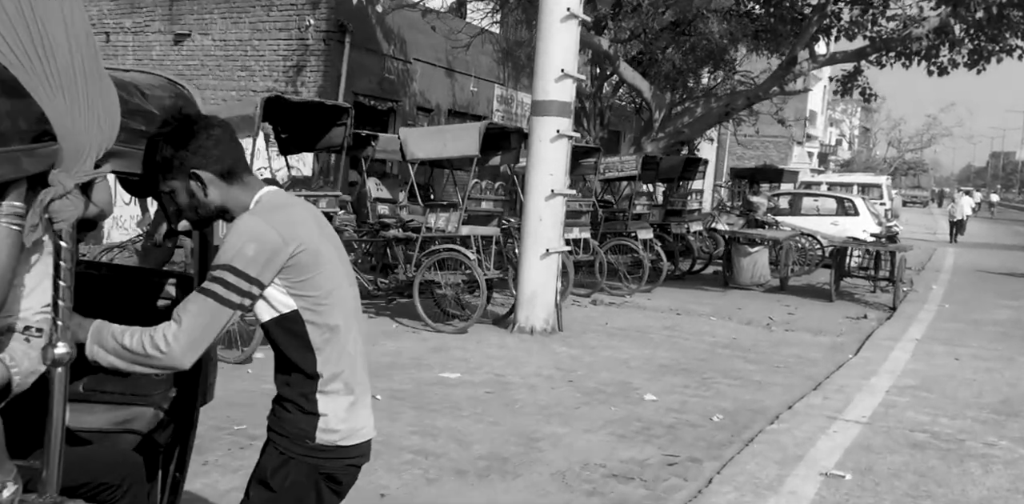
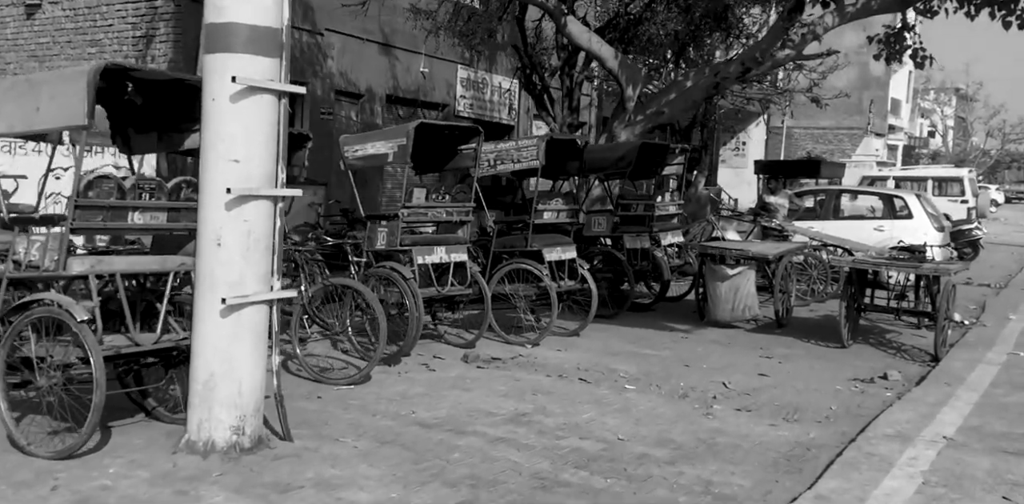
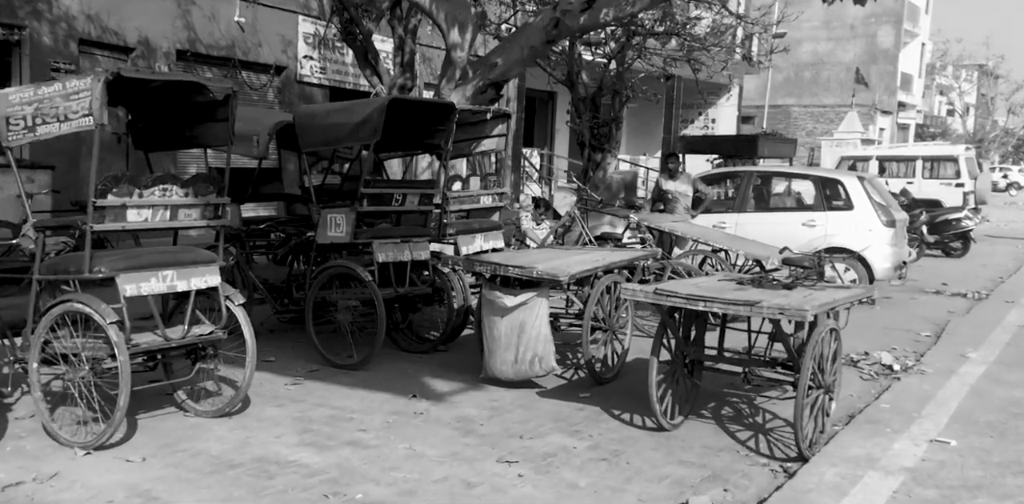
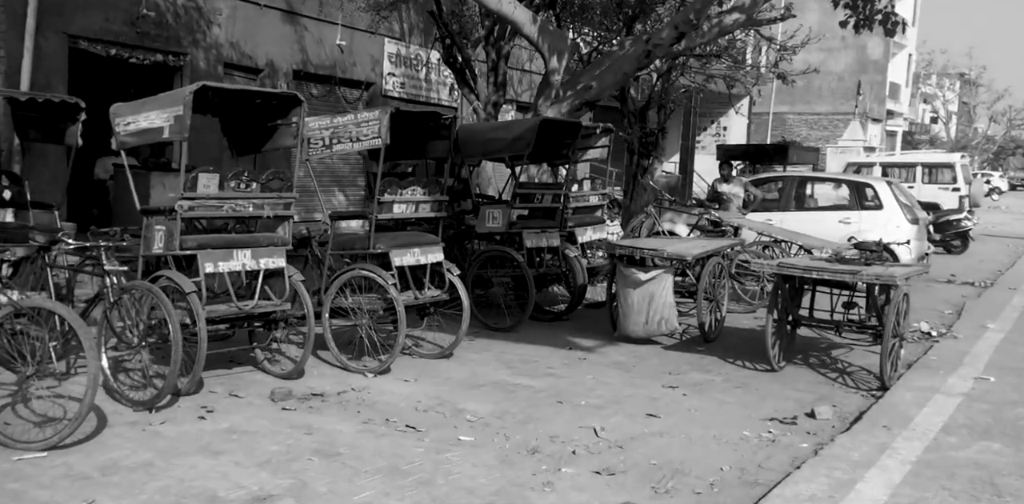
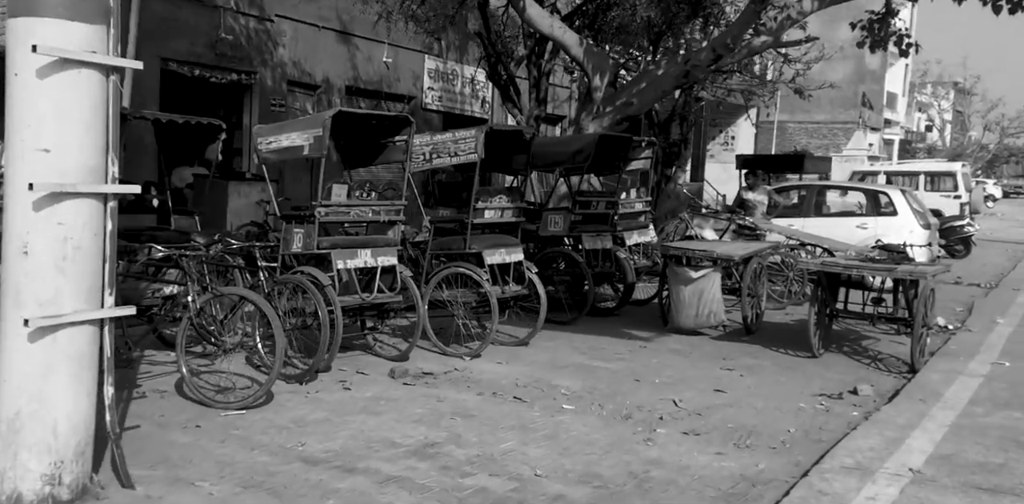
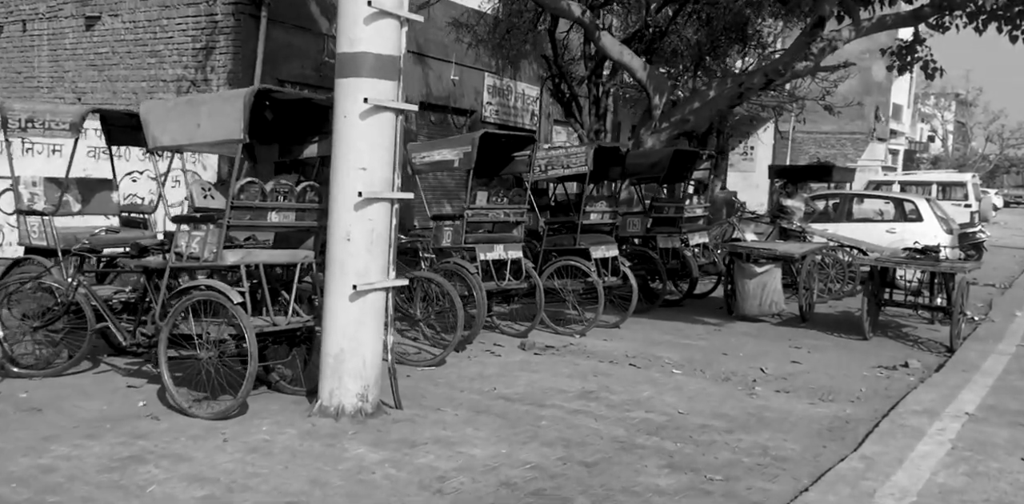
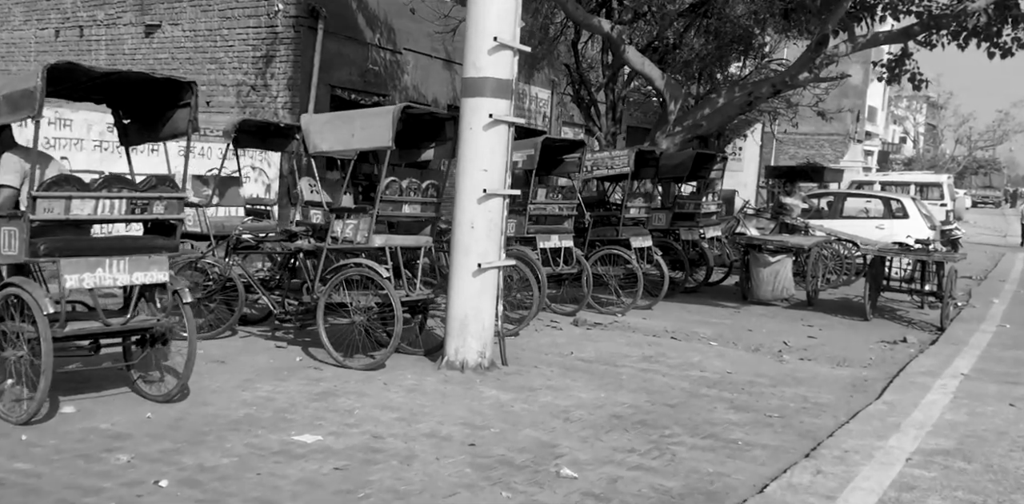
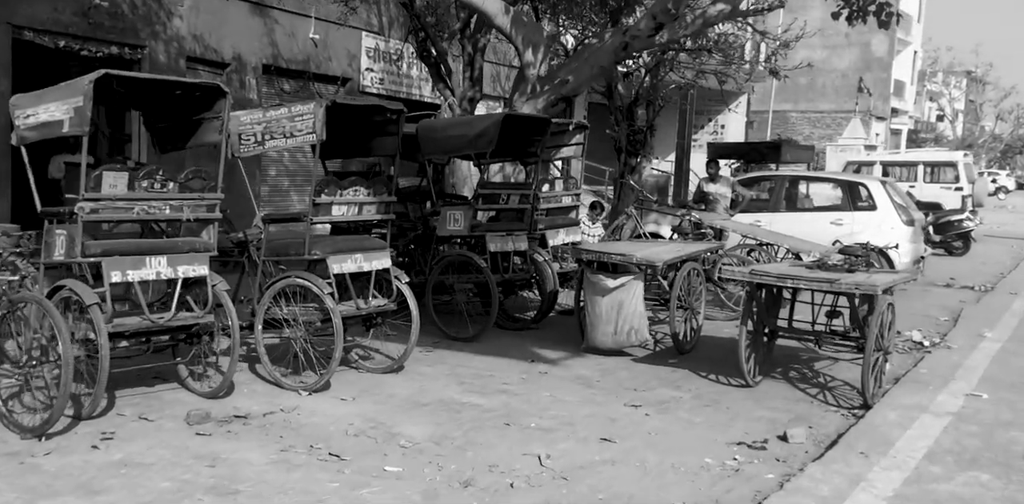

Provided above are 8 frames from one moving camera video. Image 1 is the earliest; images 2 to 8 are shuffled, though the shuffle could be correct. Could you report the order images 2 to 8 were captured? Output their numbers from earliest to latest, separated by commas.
7, 6, 2, 5, 4, 8, 3
